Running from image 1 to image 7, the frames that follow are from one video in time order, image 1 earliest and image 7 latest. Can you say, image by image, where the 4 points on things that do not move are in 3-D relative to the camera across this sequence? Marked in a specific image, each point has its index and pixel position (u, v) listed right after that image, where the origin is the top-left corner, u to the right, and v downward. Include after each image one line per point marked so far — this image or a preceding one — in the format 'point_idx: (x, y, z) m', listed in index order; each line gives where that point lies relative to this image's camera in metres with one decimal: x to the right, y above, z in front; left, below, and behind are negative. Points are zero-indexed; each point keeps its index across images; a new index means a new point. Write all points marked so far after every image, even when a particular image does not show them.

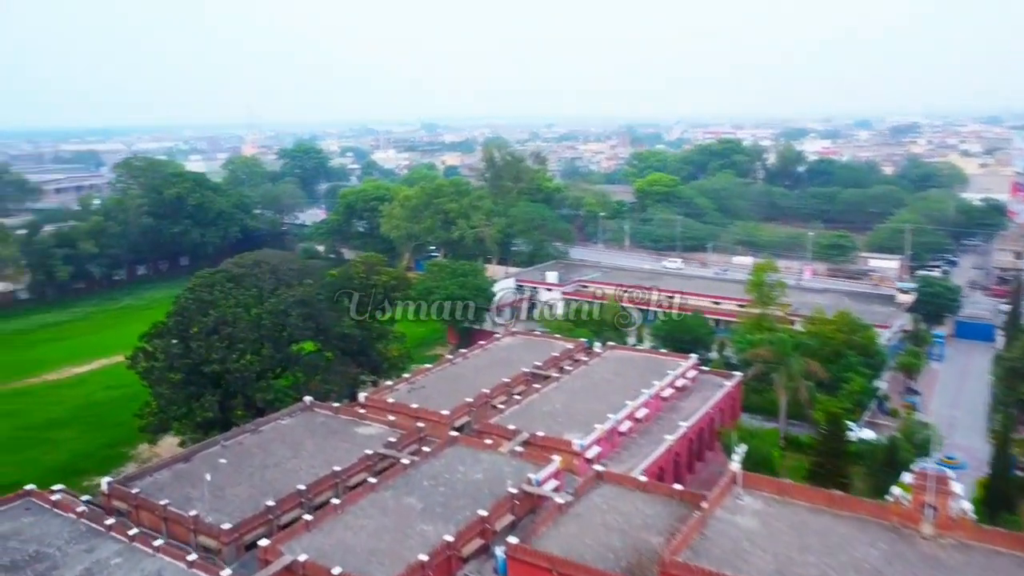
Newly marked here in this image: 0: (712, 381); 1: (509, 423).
0: (+4.8, -2.2, +19.1) m
1: (-0.1, -2.6, +15.6) m
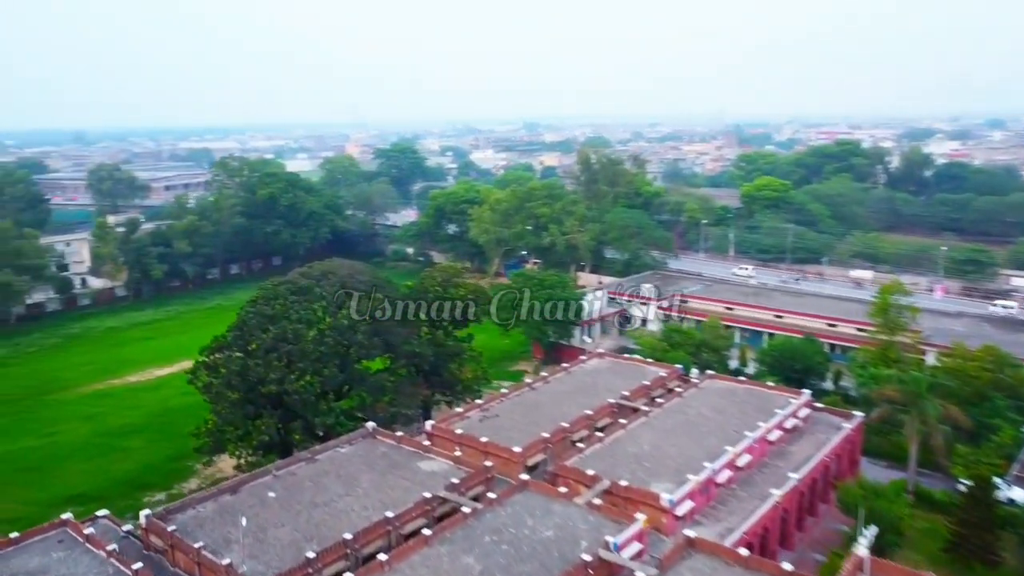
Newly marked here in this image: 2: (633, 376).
0: (+6.6, -2.8, +16.6) m
1: (+1.3, -3.1, +13.7) m
2: (+2.8, -2.0, +18.3) m
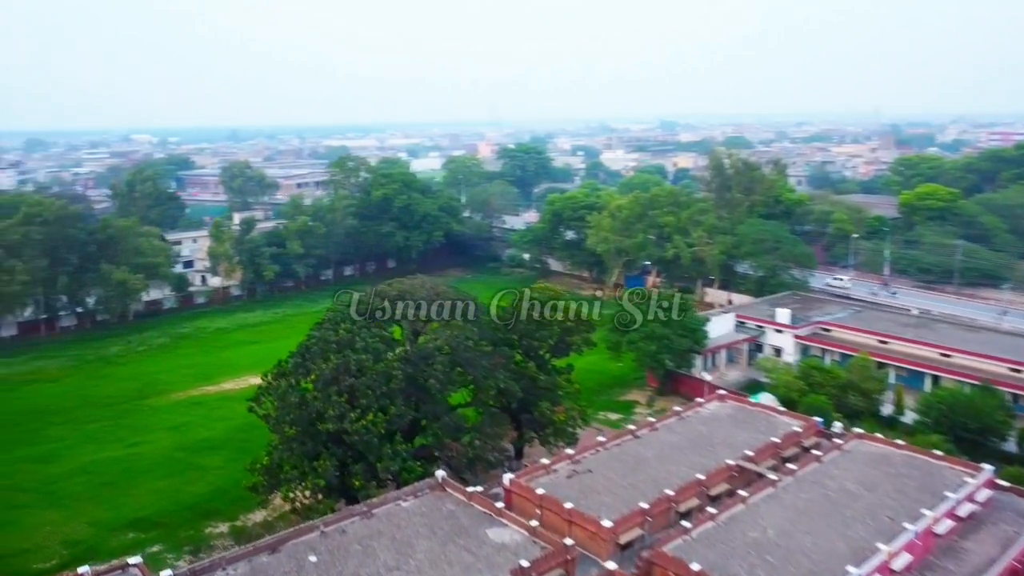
0: (+8.3, -3.6, +13.0) m
1: (+2.5, -3.7, +10.9) m
2: (+4.7, -2.7, +15.2) m
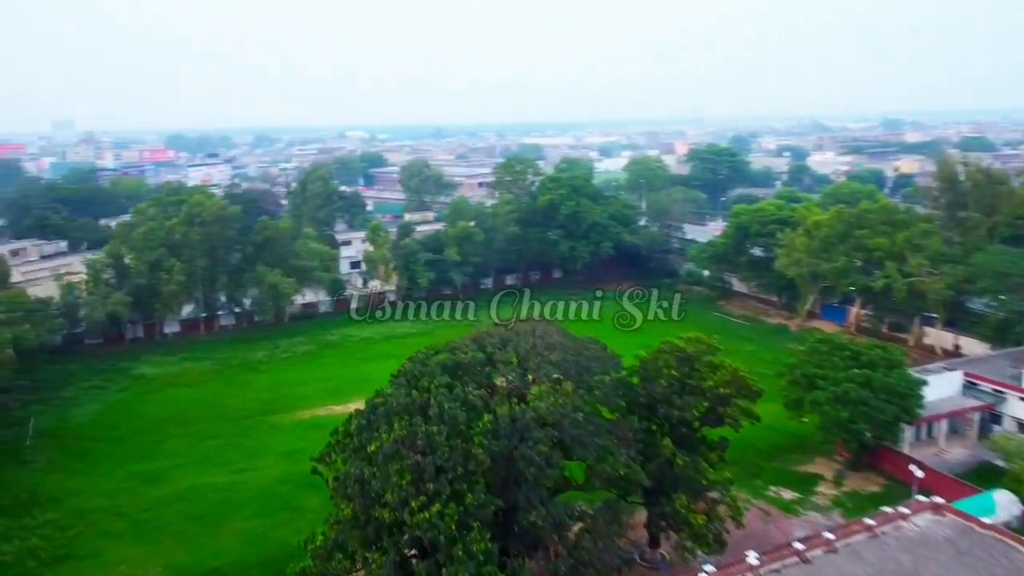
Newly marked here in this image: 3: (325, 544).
0: (+9.2, -4.8, +7.5) m
1: (+3.2, -4.6, +6.9) m
2: (+6.4, -3.7, +10.5) m
3: (-2.6, -3.6, +11.1) m
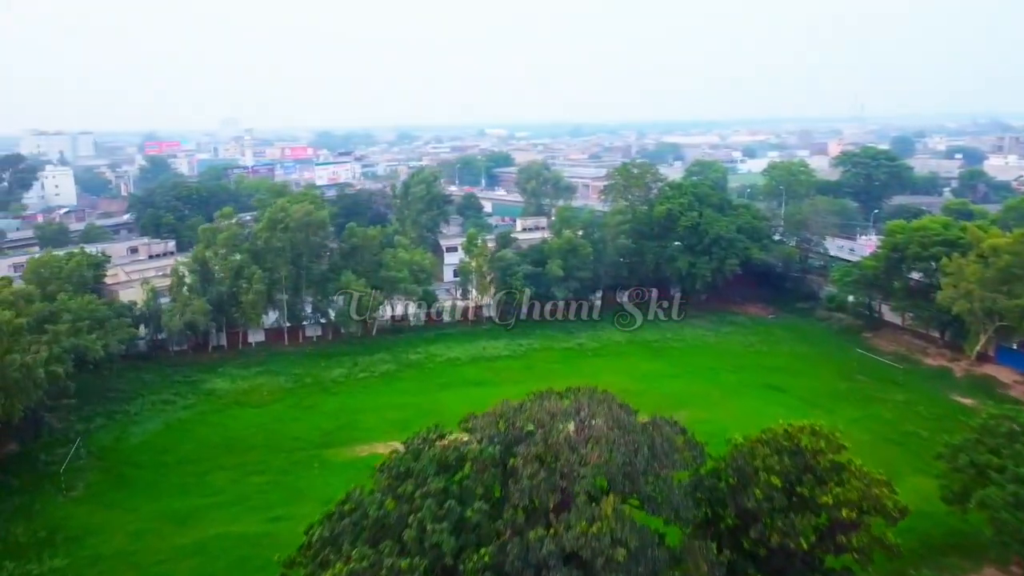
0: (+8.5, -5.9, +2.8) m
1: (+2.5, -5.4, +3.3) m
2: (+6.3, -4.7, +6.3) m
3: (-2.5, -4.2, +8.4) m
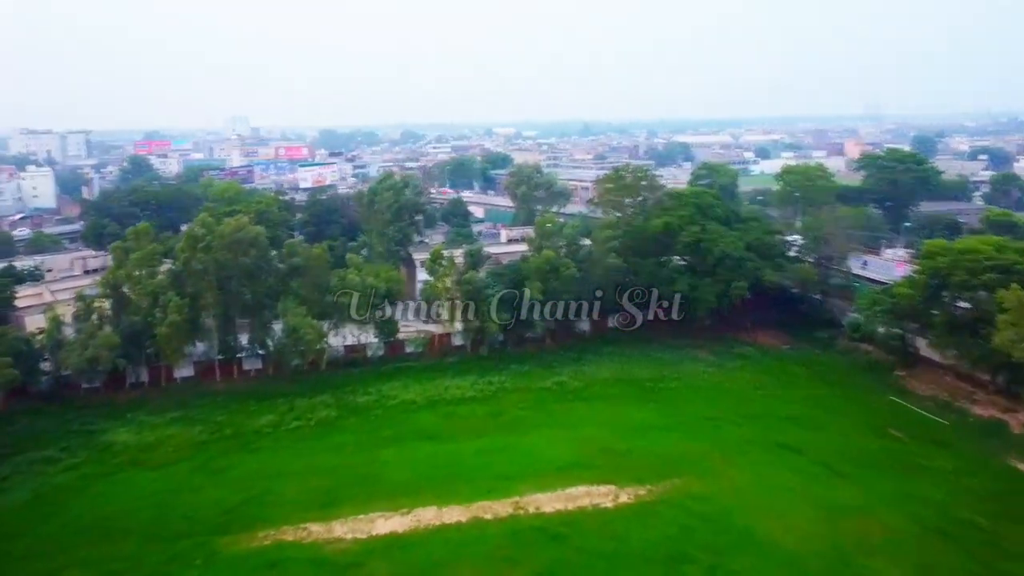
0: (+7.1, -6.8, -1.5) m
1: (+1.1, -6.3, -0.9) m
2: (+5.0, -5.6, +2.0) m
3: (-3.8, -5.1, +4.3) m
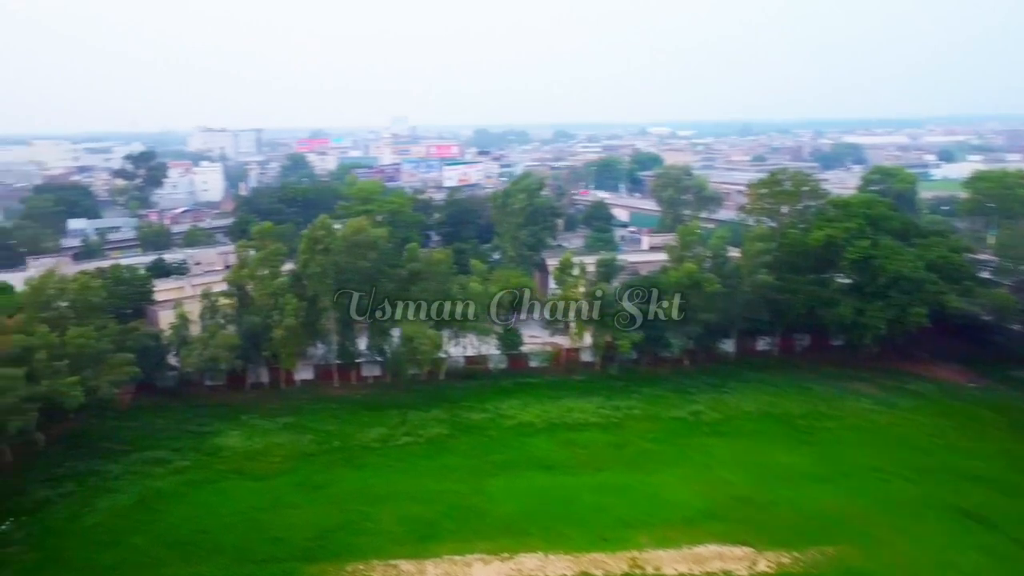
0: (+5.7, -7.4, -4.7) m
1: (-0.1, -6.7, -3.0) m
2: (+4.2, -6.2, -0.8) m
3: (-3.9, -5.3, +3.0) m
